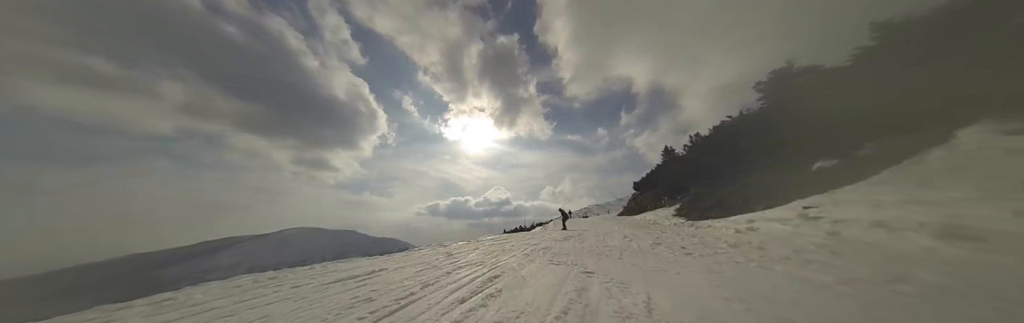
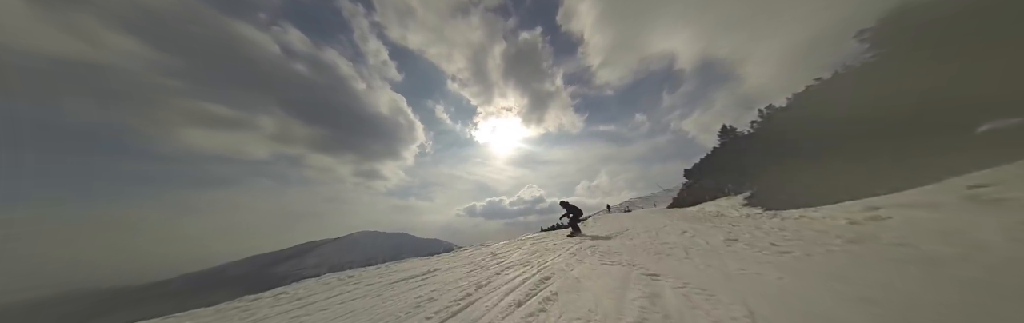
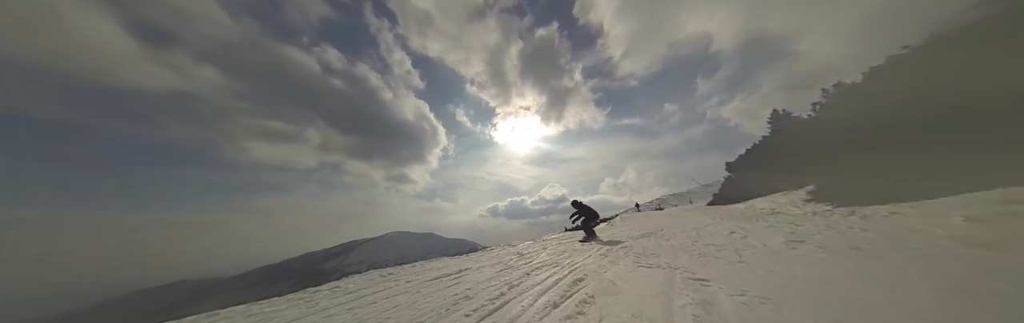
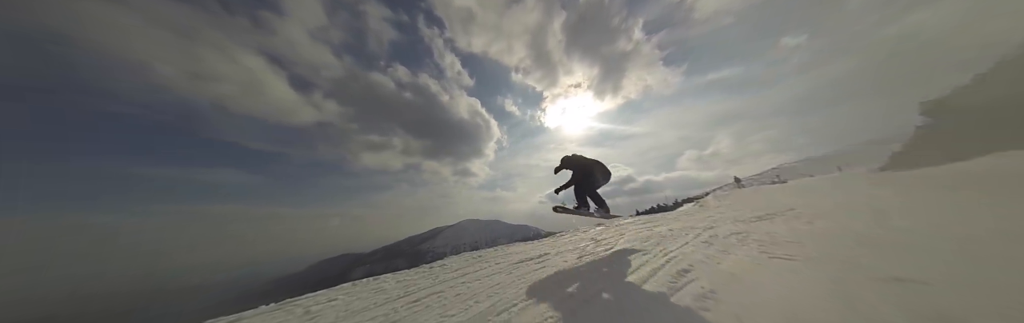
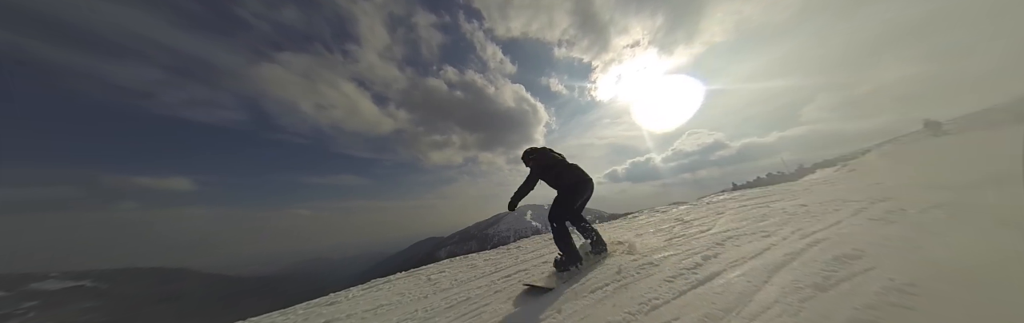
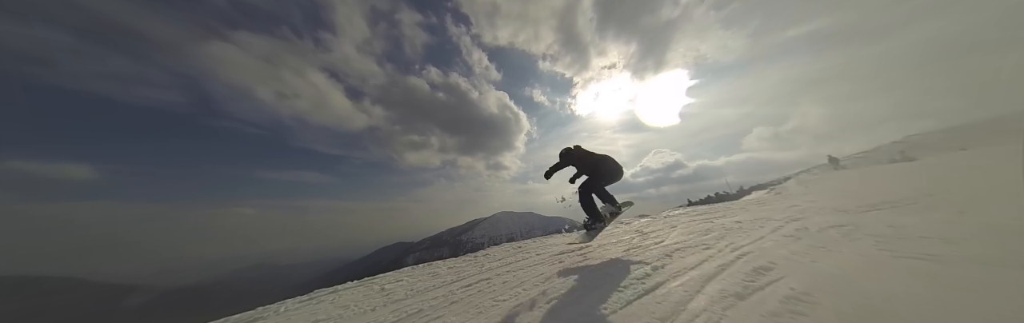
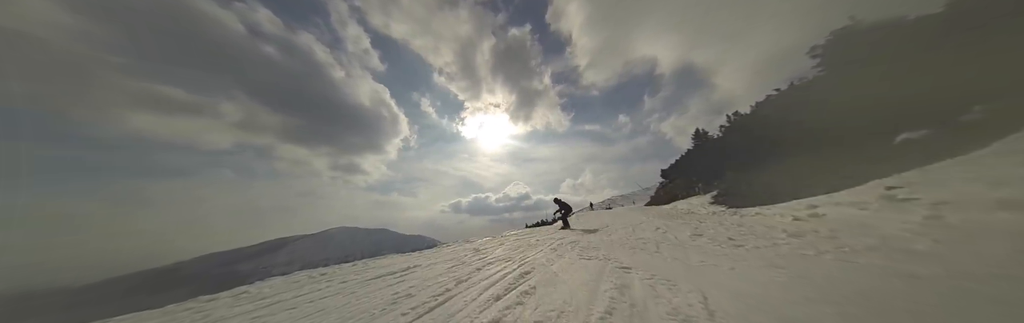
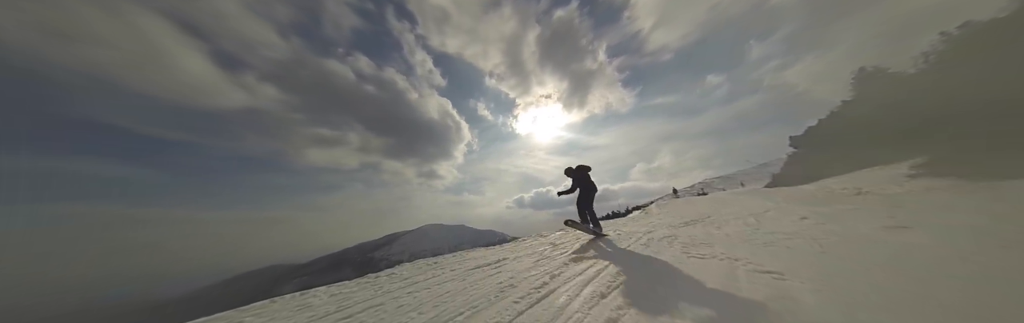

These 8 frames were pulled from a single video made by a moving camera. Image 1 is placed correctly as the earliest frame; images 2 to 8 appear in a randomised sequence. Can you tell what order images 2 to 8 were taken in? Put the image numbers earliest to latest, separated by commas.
7, 2, 3, 8, 4, 6, 5
